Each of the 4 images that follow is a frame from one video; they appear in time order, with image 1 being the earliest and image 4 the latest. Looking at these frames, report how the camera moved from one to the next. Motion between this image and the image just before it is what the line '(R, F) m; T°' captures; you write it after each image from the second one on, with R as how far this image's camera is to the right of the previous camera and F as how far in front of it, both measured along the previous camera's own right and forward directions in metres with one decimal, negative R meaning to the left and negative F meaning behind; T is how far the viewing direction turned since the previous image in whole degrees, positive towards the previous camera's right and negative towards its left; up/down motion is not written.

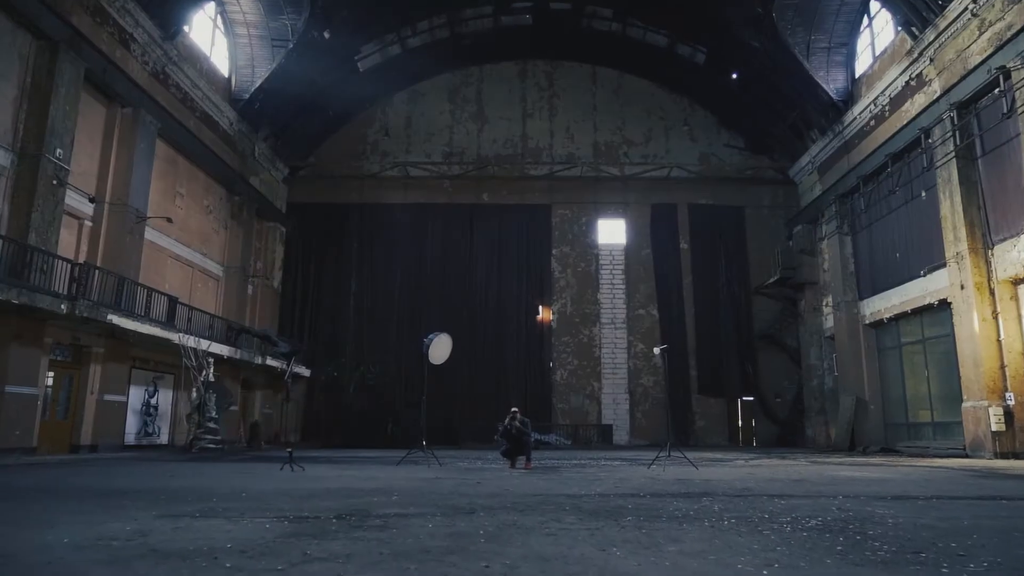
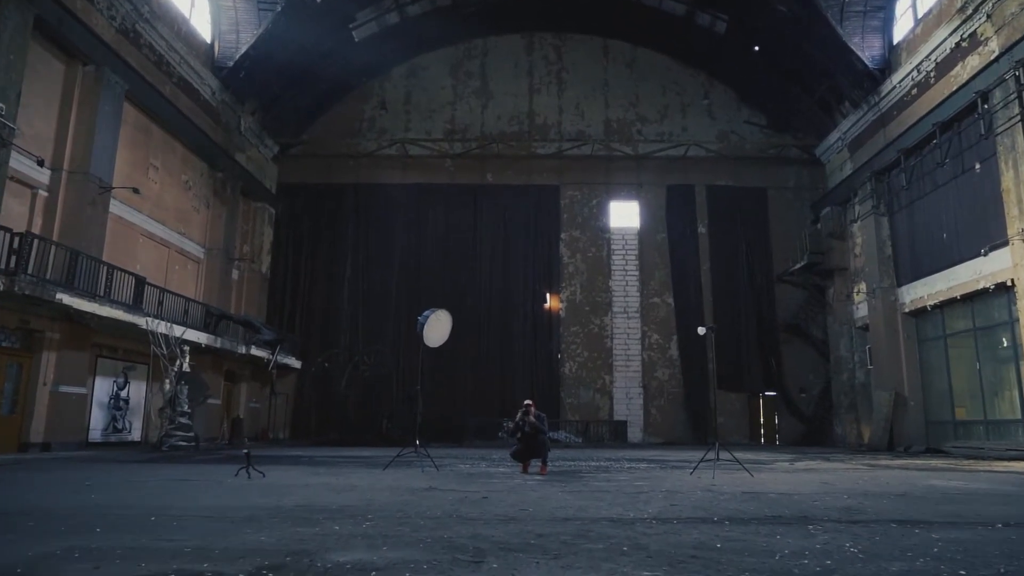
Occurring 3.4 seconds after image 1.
(-0.1, +1.5) m; 0°
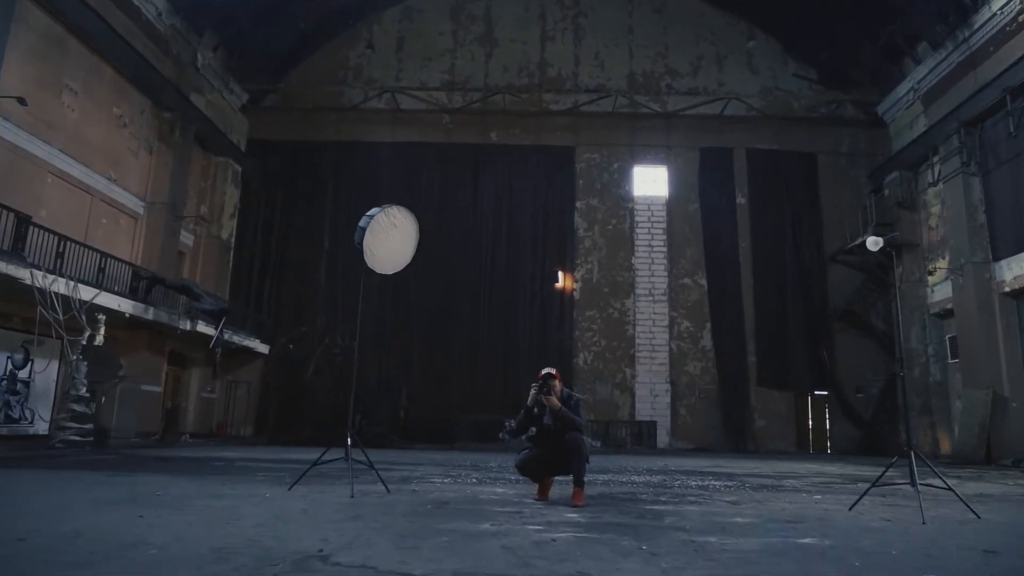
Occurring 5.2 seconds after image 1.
(0.0, +3.1) m; 0°
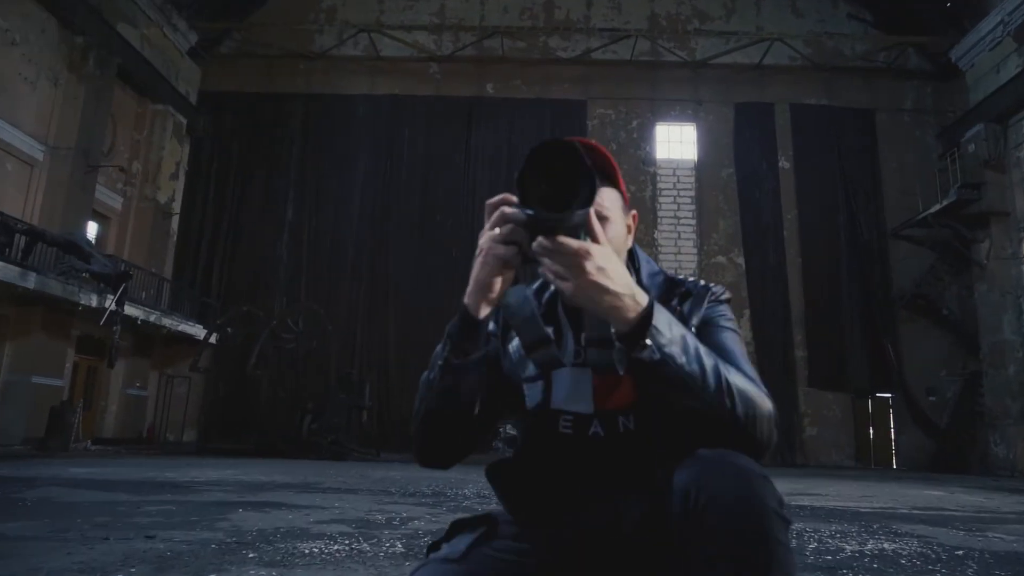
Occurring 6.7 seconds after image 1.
(+0.1, +3.0) m; 0°
